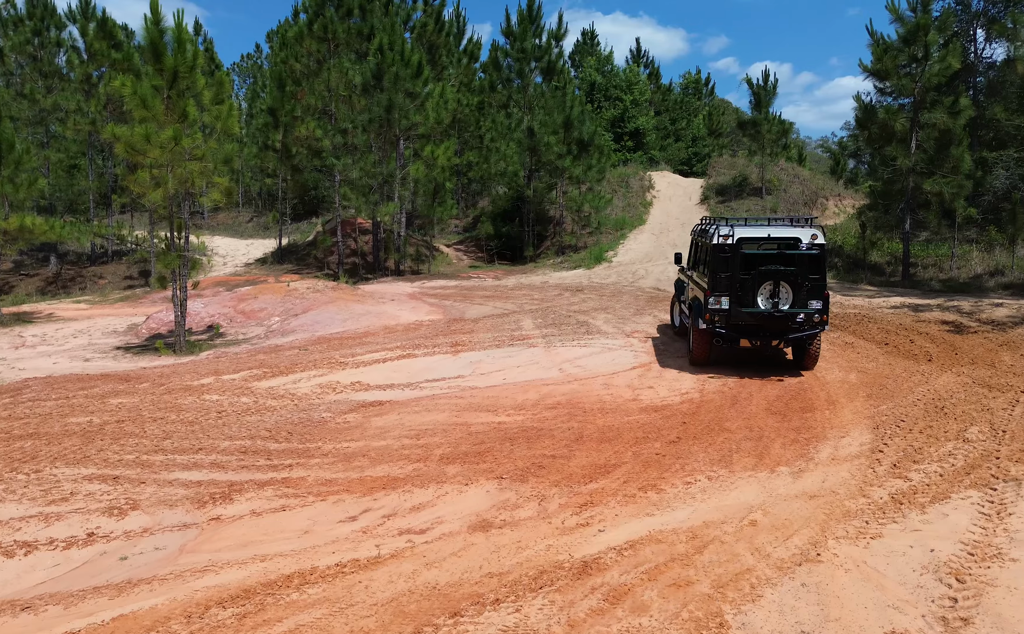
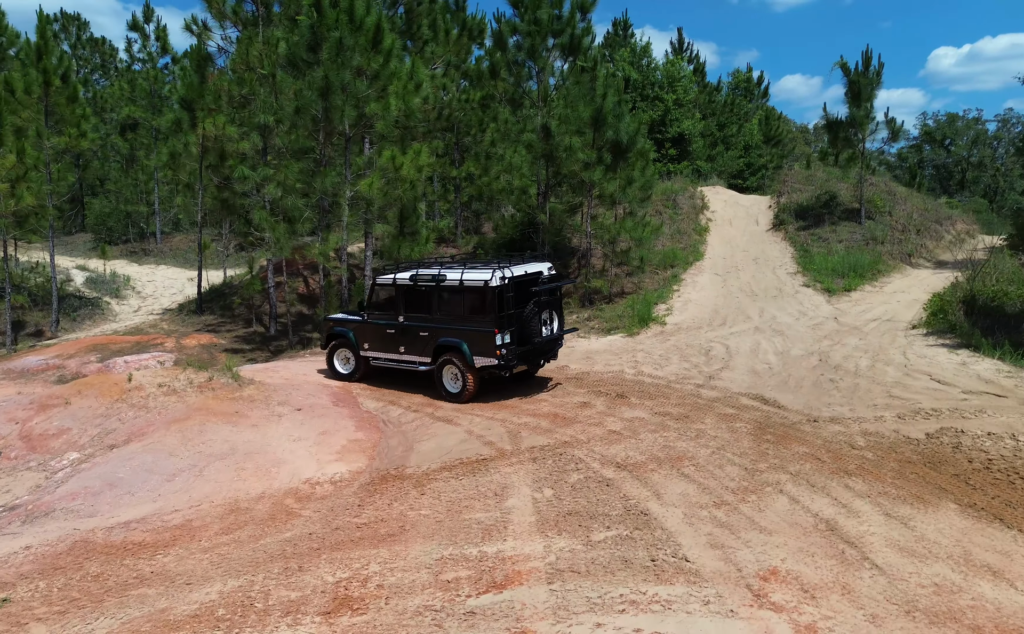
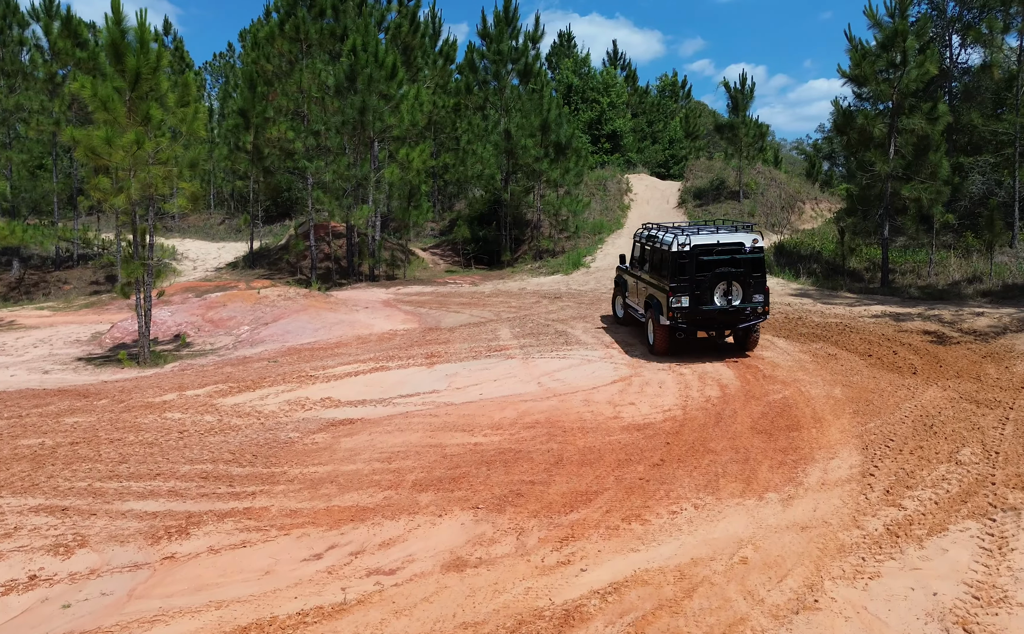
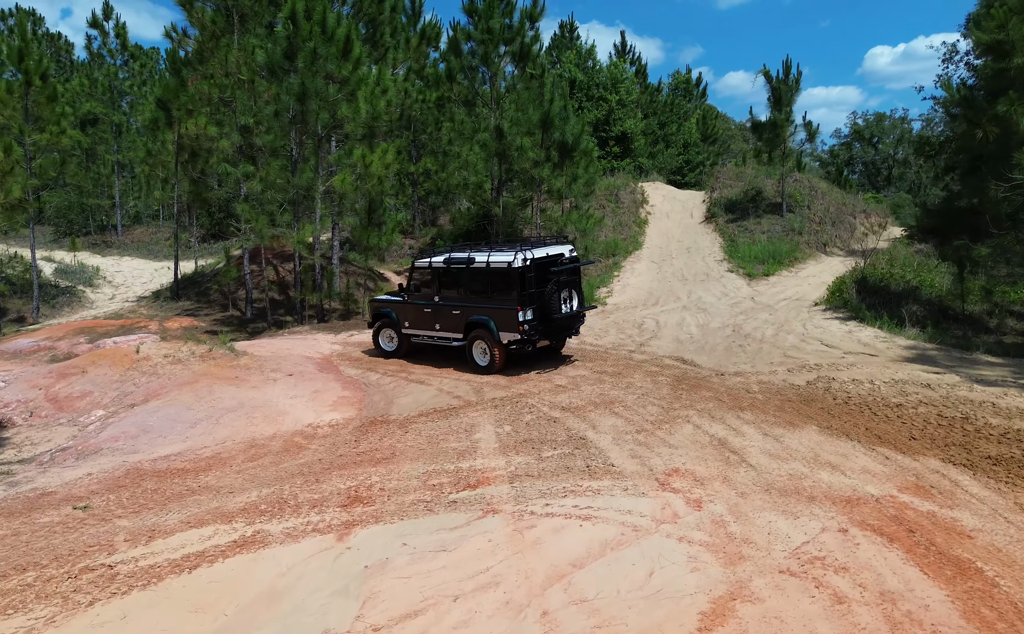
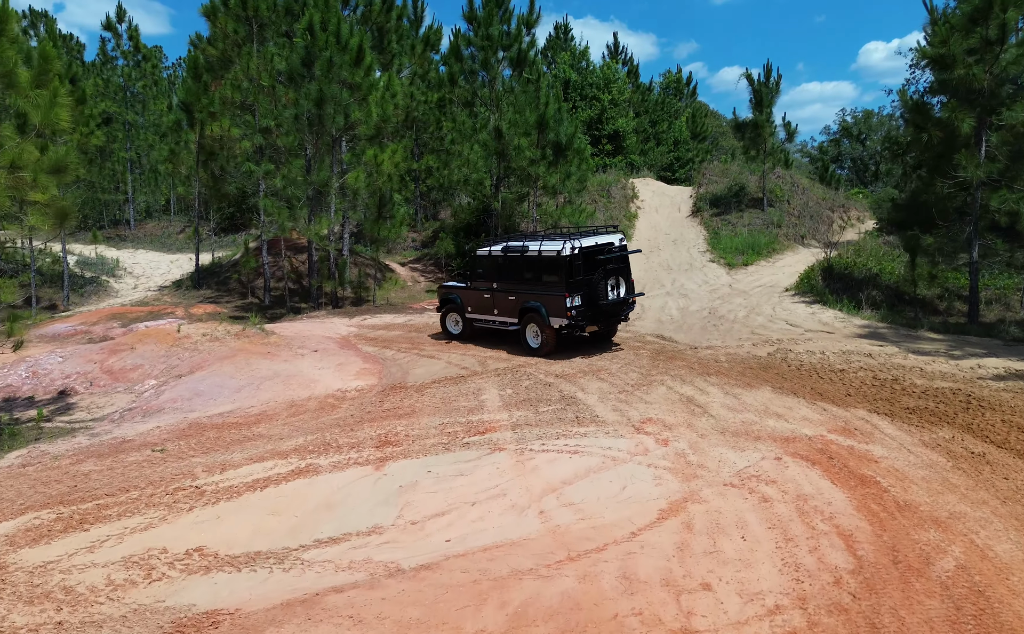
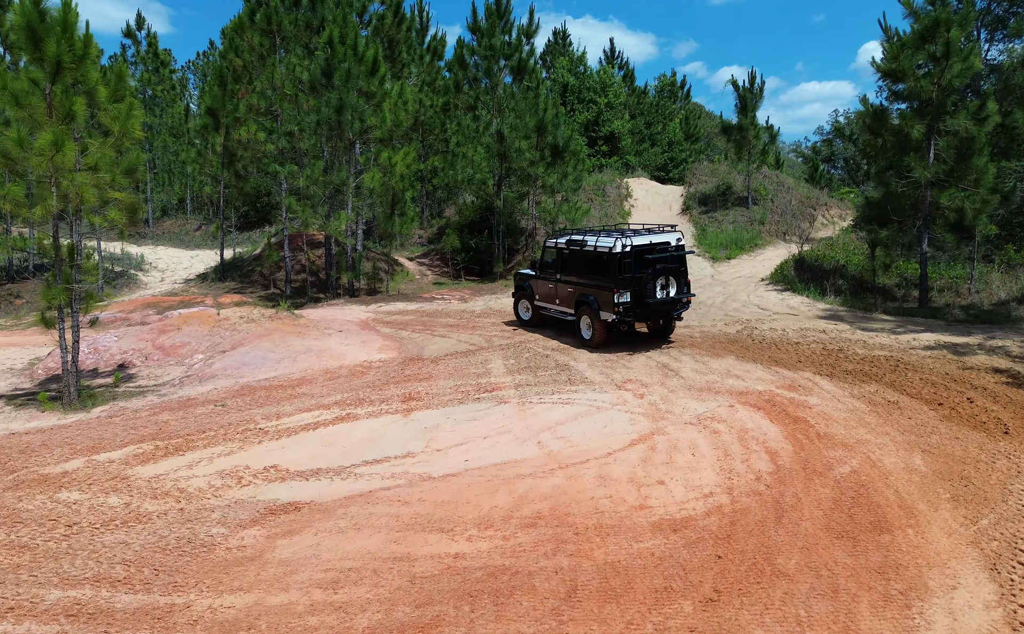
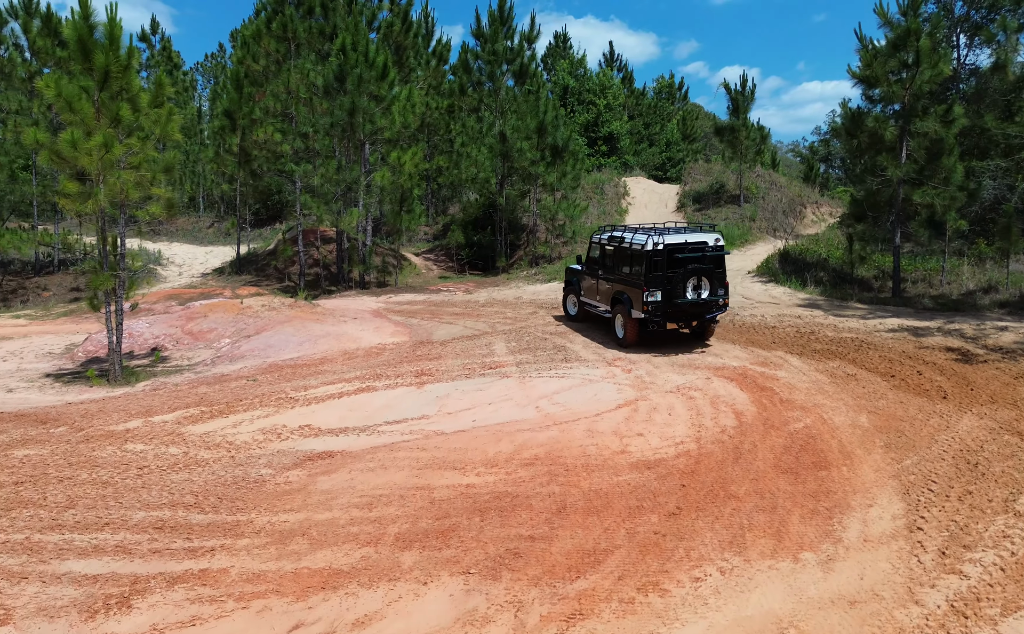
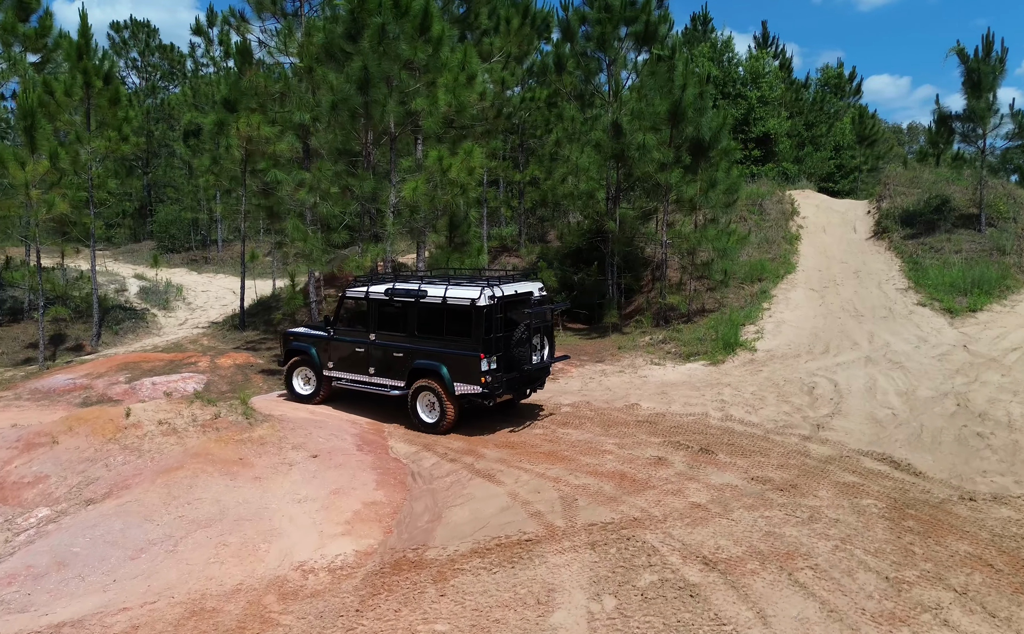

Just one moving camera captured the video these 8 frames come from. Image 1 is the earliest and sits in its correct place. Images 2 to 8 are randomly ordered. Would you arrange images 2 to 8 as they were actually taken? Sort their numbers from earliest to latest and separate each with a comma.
3, 7, 6, 5, 4, 2, 8
